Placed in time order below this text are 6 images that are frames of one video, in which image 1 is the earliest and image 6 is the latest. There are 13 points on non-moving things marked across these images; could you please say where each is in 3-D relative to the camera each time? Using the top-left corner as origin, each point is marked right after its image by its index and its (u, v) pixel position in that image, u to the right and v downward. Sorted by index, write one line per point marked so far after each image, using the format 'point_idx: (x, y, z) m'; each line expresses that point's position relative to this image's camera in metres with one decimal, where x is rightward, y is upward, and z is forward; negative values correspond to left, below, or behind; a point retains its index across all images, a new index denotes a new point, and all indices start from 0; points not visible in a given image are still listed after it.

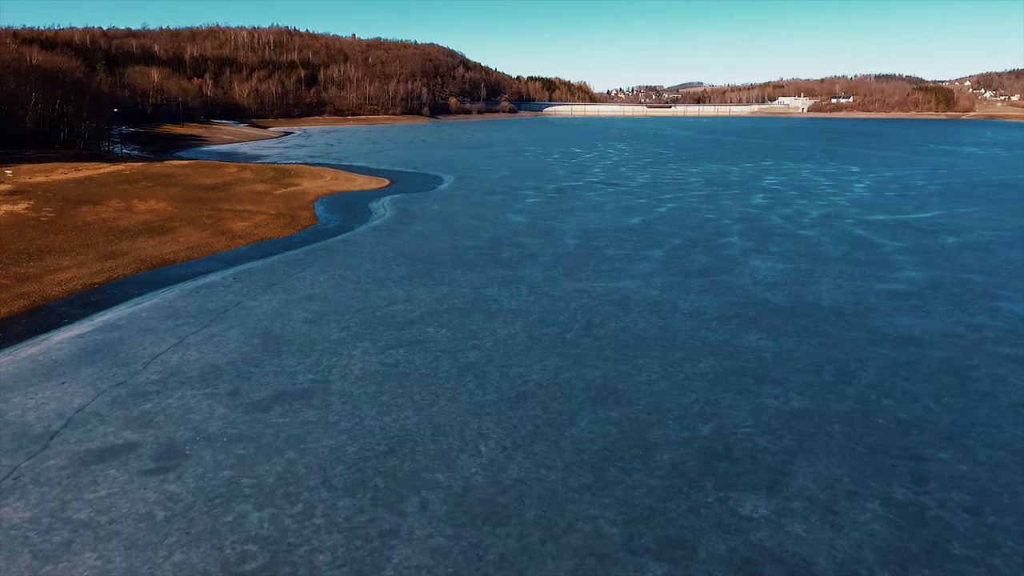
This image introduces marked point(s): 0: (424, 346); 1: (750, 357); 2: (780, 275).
0: (-1.0, -0.7, +12.0) m
1: (+2.7, -0.8, +11.4) m
2: (+4.3, +0.2, +16.7) m
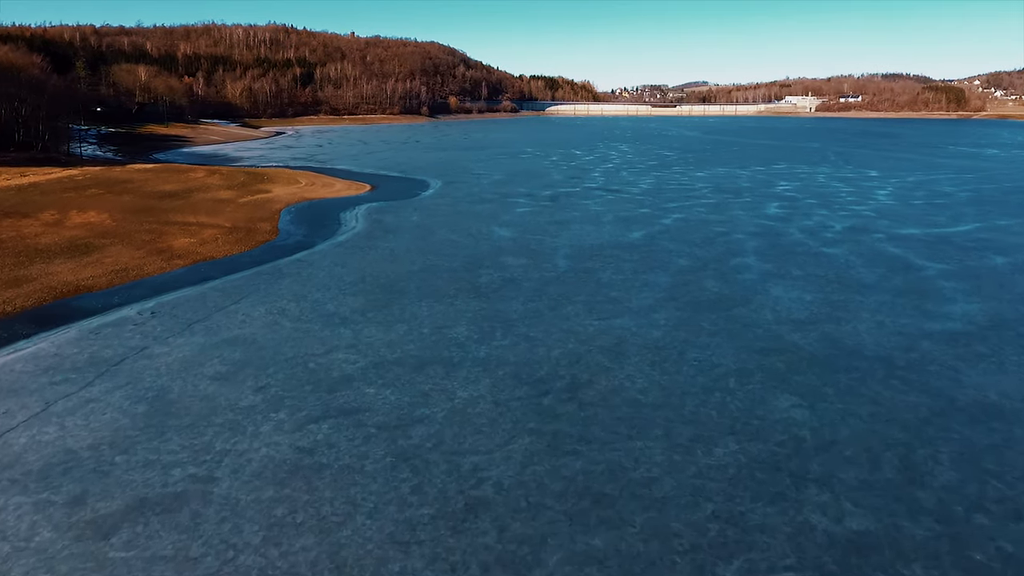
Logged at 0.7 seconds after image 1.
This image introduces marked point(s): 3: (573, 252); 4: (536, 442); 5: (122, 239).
0: (-1.4, -1.2, +9.2) m
1: (+2.3, -1.3, +8.6) m
2: (+4.0, -0.3, +13.9) m
3: (+1.1, +0.6, +18.9) m
4: (+0.2, -1.3, +8.6) m
5: (-7.2, +0.9, +18.9) m
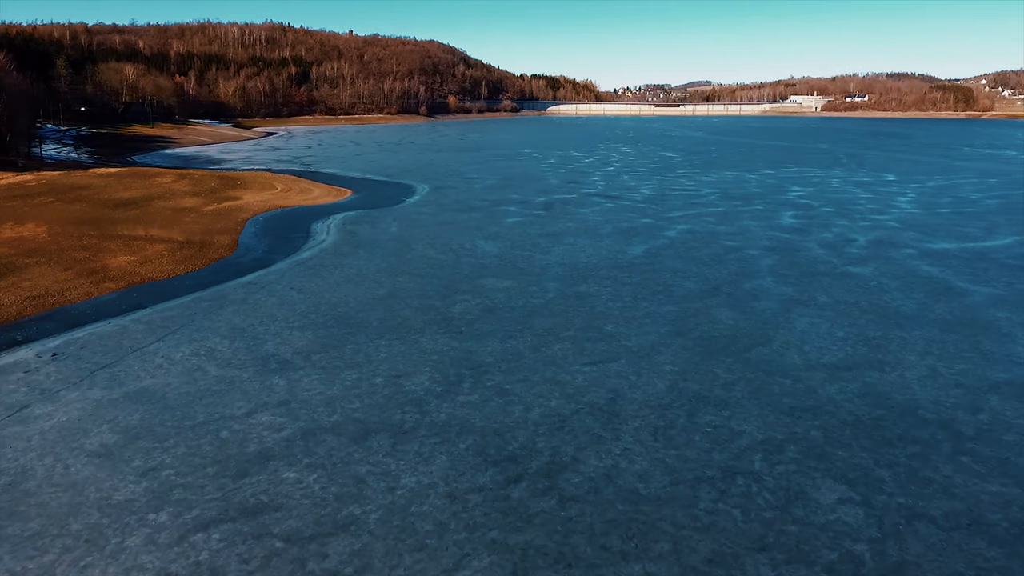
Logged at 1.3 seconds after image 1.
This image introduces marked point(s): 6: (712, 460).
0: (-1.7, -1.6, +6.9) m
1: (+2.0, -1.7, +6.3) m
2: (+3.7, -0.7, +11.6) m
3: (+0.9, +0.2, +16.6) m
4: (-0.1, -1.7, +6.3) m
5: (-7.4, +0.5, +16.6) m
6: (+1.6, -1.4, +8.1) m
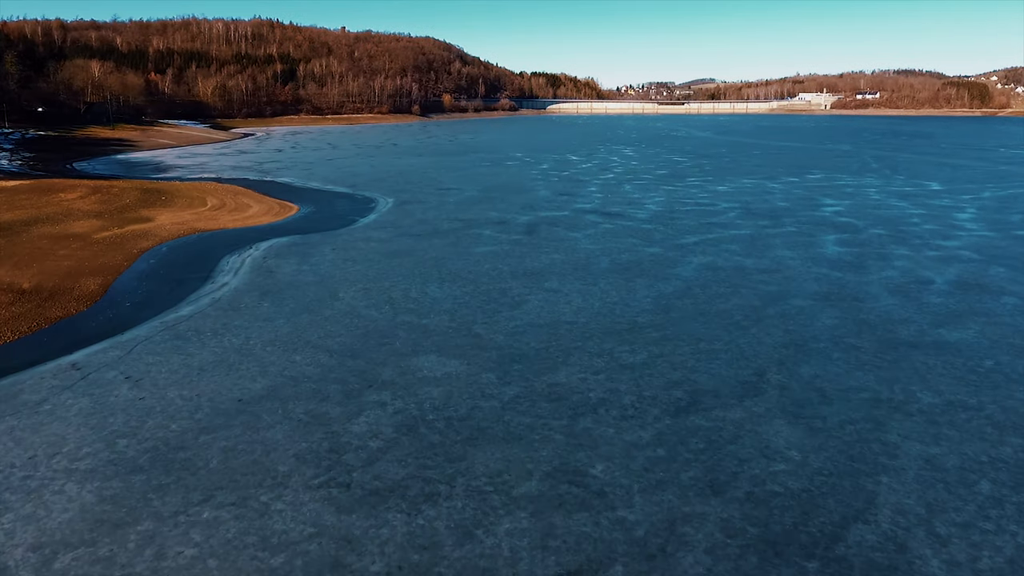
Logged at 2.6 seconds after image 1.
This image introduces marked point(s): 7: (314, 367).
0: (-2.3, -2.5, +1.9) m
1: (+1.4, -2.6, +1.3) m
2: (+3.1, -1.6, +6.6) m
3: (+0.3, -0.6, +11.5) m
4: (-0.7, -2.6, +1.3) m
5: (-8.0, -0.4, +11.6) m
6: (+1.0, -2.2, +3.1) m
7: (-2.0, -0.8, +10.7) m
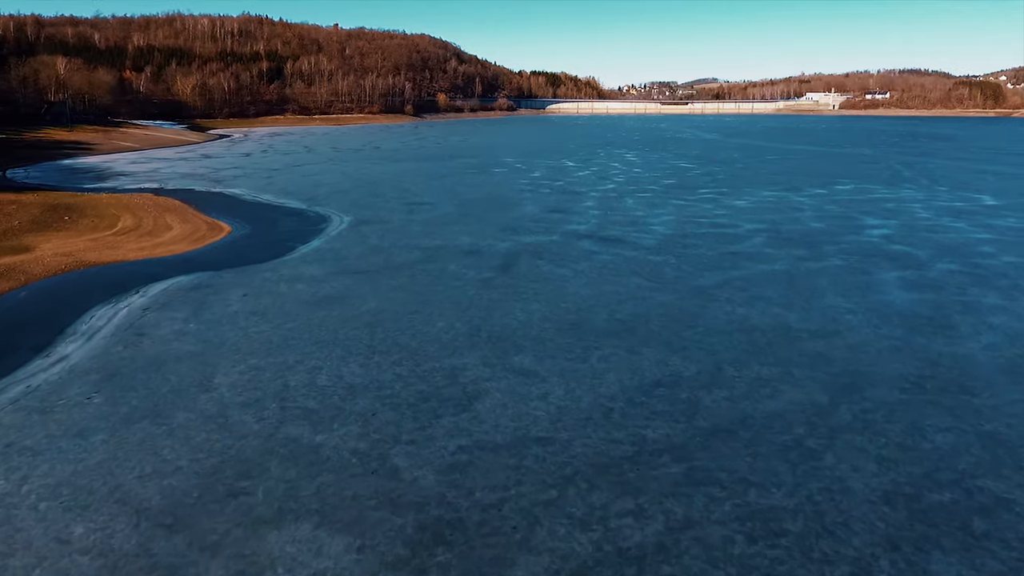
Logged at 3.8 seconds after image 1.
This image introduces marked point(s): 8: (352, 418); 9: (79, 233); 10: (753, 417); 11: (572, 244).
0: (-2.8, -3.3, -2.6) m
1: (+0.9, -3.4, -3.2) m
2: (+2.7, -2.4, +2.1) m
3: (-0.2, -1.4, +7.1) m
4: (-1.2, -3.4, -3.2) m
5: (-8.5, -1.2, +7.2) m
6: (+0.5, -3.1, -1.4) m
7: (-2.5, -1.6, +6.2) m
8: (-1.4, -1.1, +8.9) m
9: (-8.2, +1.1, +19.4) m
10: (+2.1, -1.1, +8.9) m
11: (+1.1, +0.8, +19.1) m
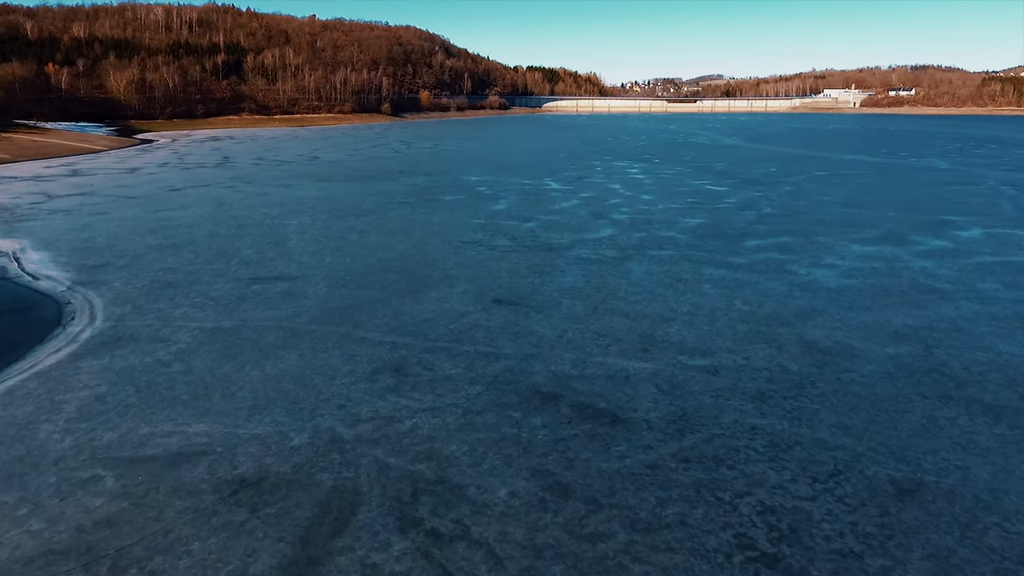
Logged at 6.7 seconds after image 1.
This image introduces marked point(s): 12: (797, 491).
0: (-4.0, -5.4, -13.6) m
1: (-0.3, -5.5, -14.2) m
2: (+1.4, -4.5, -8.9) m
3: (-1.4, -3.5, -4.0) m
4: (-2.4, -5.5, -14.2) m
5: (-9.7, -3.3, -3.8) m
6: (-0.7, -5.1, -12.4) m
7: (-3.7, -3.7, -4.8) m
8: (-2.6, -3.2, -2.1) m
9: (-9.3, -0.9, +8.4) m
10: (+0.9, -3.1, -2.1) m
11: (0.0, -1.2, +8.1) m
12: (+2.0, -1.4, +7.0) m
